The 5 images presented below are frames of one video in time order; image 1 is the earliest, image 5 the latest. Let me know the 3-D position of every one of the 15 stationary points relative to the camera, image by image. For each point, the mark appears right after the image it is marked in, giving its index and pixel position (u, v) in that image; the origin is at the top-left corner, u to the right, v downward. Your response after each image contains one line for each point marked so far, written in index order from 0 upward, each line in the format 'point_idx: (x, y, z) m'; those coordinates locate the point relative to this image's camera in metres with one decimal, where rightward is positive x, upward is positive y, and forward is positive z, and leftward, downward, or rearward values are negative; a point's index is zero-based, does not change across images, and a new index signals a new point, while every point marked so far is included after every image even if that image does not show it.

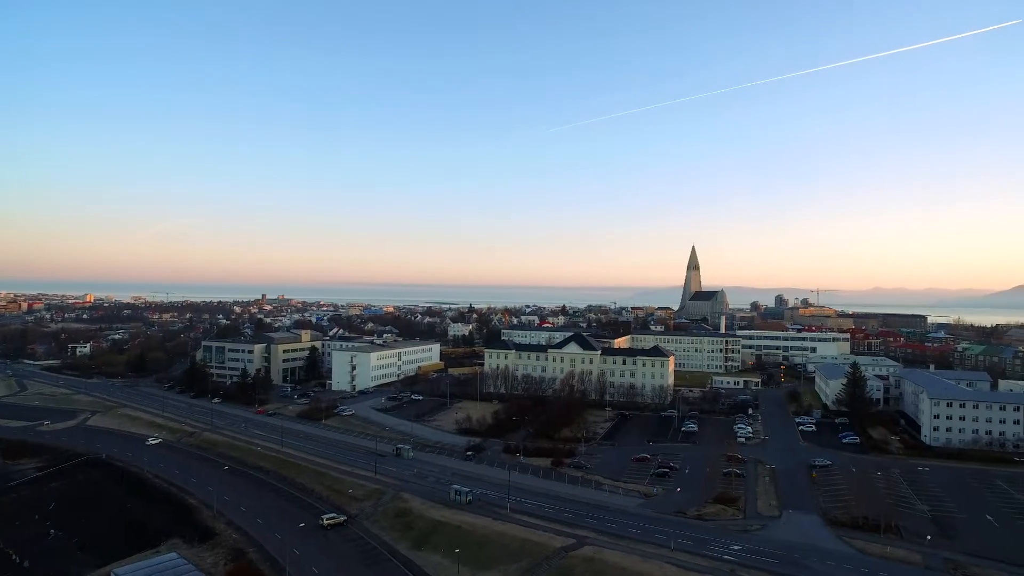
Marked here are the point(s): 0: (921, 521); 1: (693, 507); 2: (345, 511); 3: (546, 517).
0: (+10.3, -5.8, +15.5) m
1: (+5.0, -6.0, +16.8) m
2: (-4.7, -6.3, +17.4) m
3: (+0.9, -6.0, +16.1) m
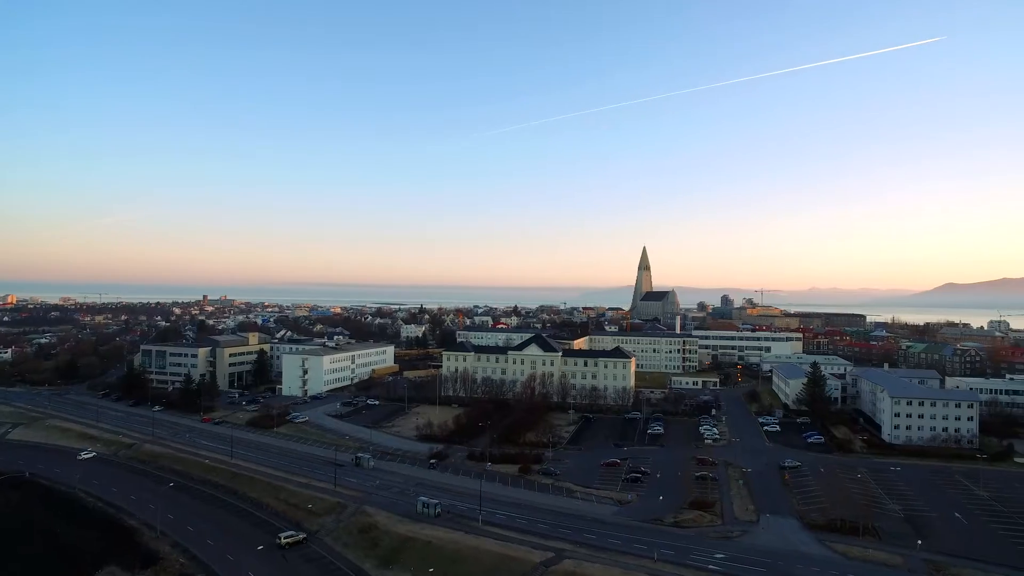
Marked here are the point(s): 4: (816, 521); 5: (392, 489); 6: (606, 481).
0: (+9.6, -5.8, +15.4) m
1: (+4.2, -6.0, +16.4) m
2: (-5.5, -6.3, +16.1) m
3: (+0.2, -6.0, +15.3) m
4: (+7.7, -5.9, +15.6) m
5: (-3.6, -6.0, +18.3) m
6: (+3.0, -6.0, +19.3) m
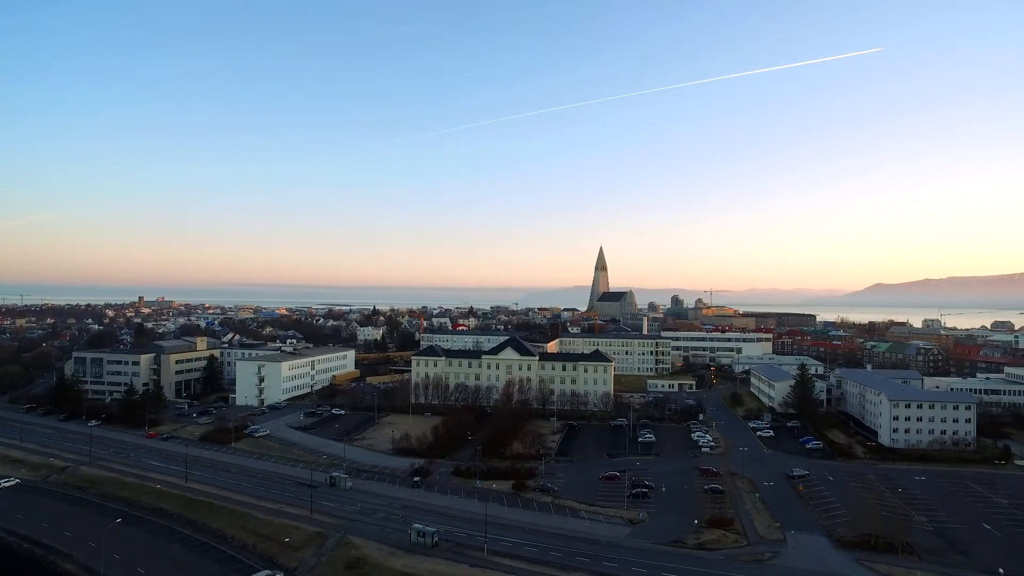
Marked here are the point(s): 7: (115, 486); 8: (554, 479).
0: (+9.8, -5.8, +14.5) m
1: (+4.3, -6.0, +15.0) m
2: (-5.3, -6.3, +14.0) m
3: (+0.4, -6.0, +13.6) m
4: (+7.9, -5.9, +14.5) m
5: (-3.6, -6.0, +16.3) m
6: (+2.8, -6.0, +17.8) m
7: (-12.0, -6.0, +18.5) m
8: (+1.3, -6.1, +19.5) m
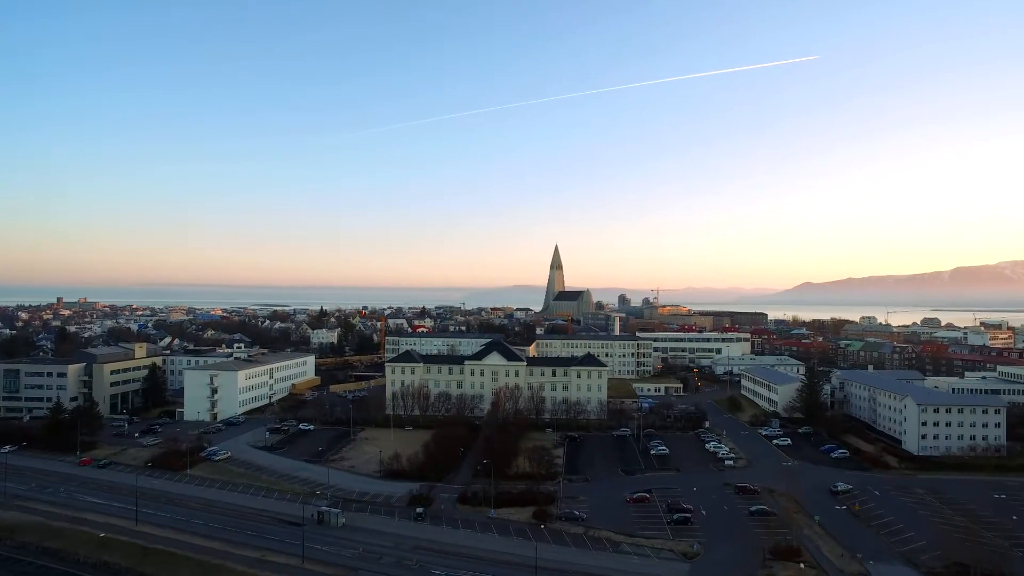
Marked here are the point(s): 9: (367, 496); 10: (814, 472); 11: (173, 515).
0: (+10.7, -5.8, +13.0) m
1: (+5.2, -6.0, +13.0) m
2: (-4.3, -6.3, +11.0) m
3: (+1.5, -6.0, +11.2) m
4: (+8.8, -5.8, +12.8) m
5: (-2.8, -5.9, +13.5) m
6: (+3.5, -6.0, +15.6) m
7: (-11.3, -5.9, +14.9) m
8: (+1.8, -6.0, +17.1) m
9: (-4.2, -6.0, +17.8) m
10: (+9.3, -5.7, +19.0) m
11: (-8.9, -6.0, +16.2) m
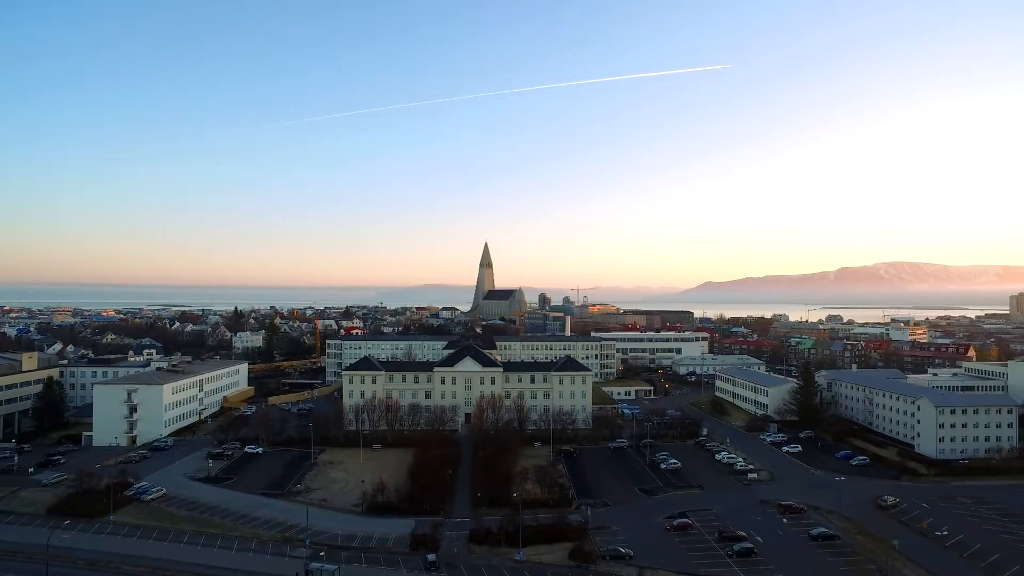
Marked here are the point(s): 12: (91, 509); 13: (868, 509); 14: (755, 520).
0: (+11.8, -5.7, +11.8) m
1: (+6.4, -5.9, +11.0) m
2: (-2.7, -6.2, +7.7) m
3: (+2.9, -5.9, +8.8) m
4: (+9.9, -5.7, +11.3) m
5: (-1.6, -5.9, +10.4) m
6: (+4.3, -5.9, +13.4) m
7: (-10.3, -5.9, +10.6) m
8: (+2.4, -5.9, +14.6) m
9: (-3.6, -5.9, +14.5) m
10: (+9.6, -5.6, +17.5) m
11: (-8.1, -5.9, +12.2) m
12: (-10.9, -5.7, +16.0) m
13: (+9.1, -5.6, +15.6) m
14: (+6.1, -5.8, +15.3) m
